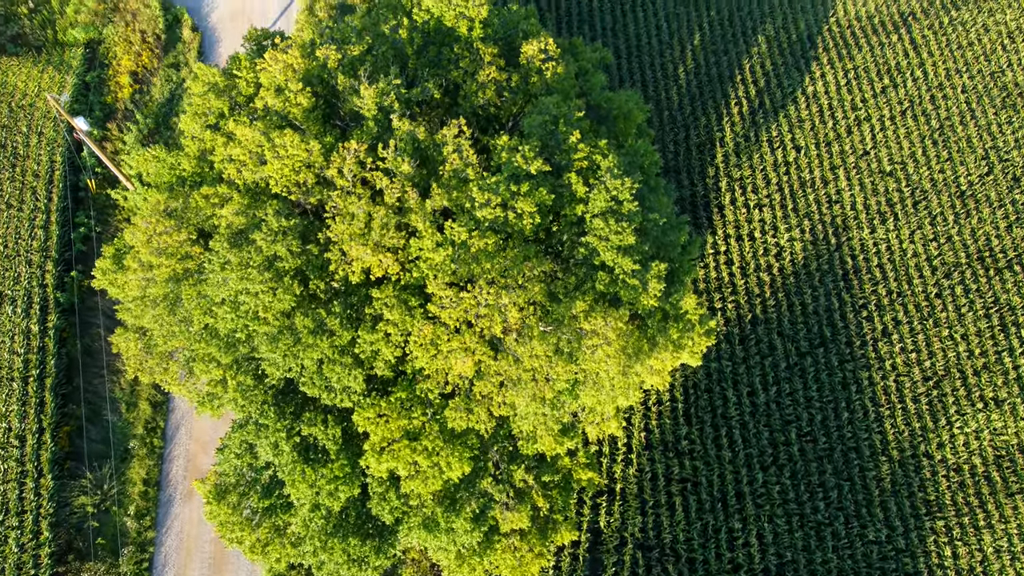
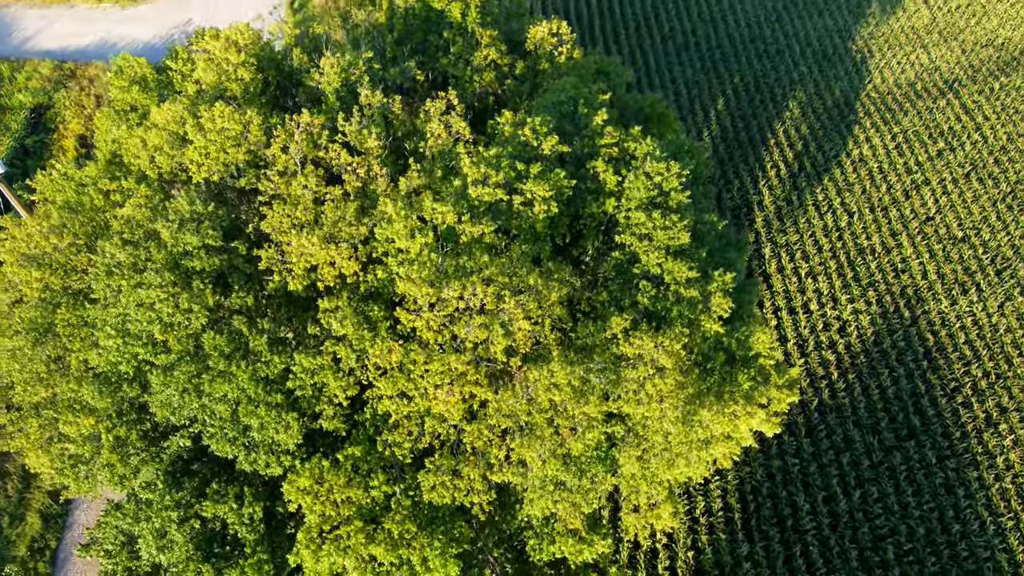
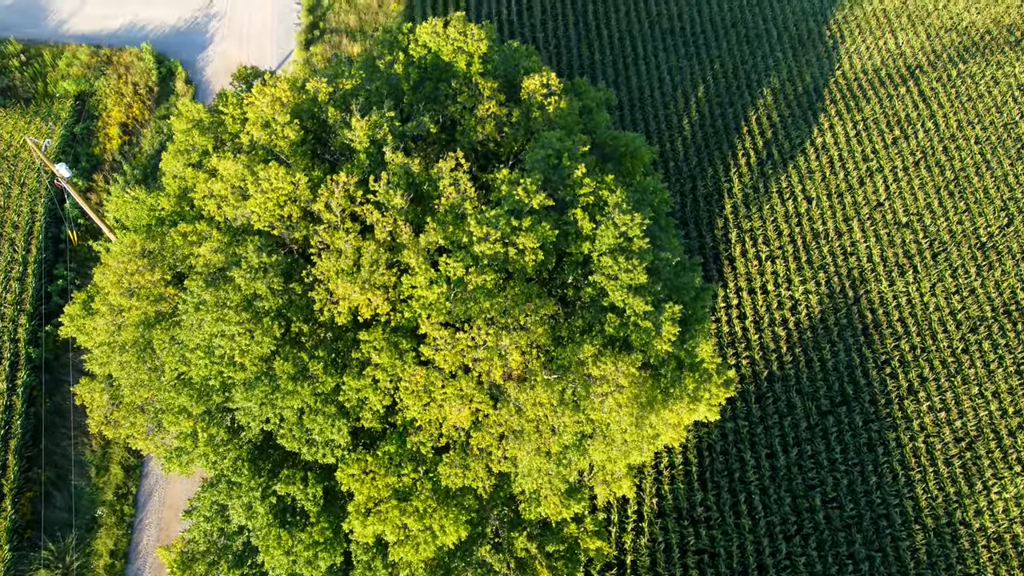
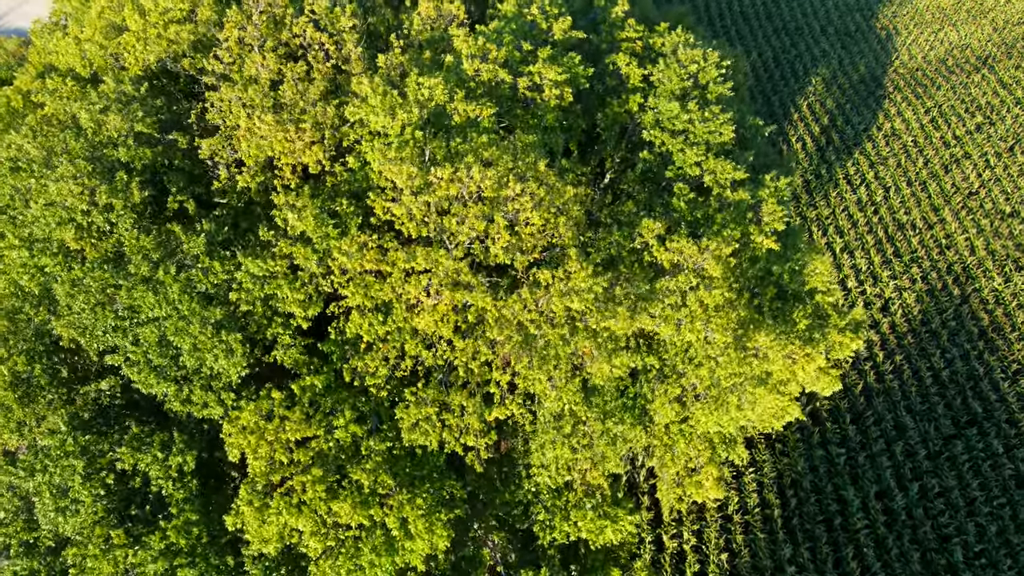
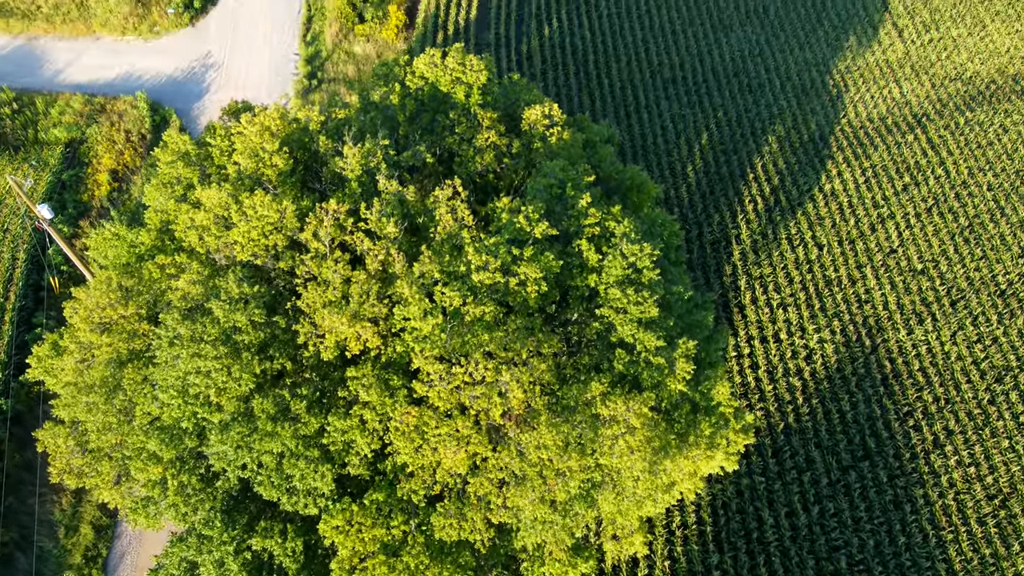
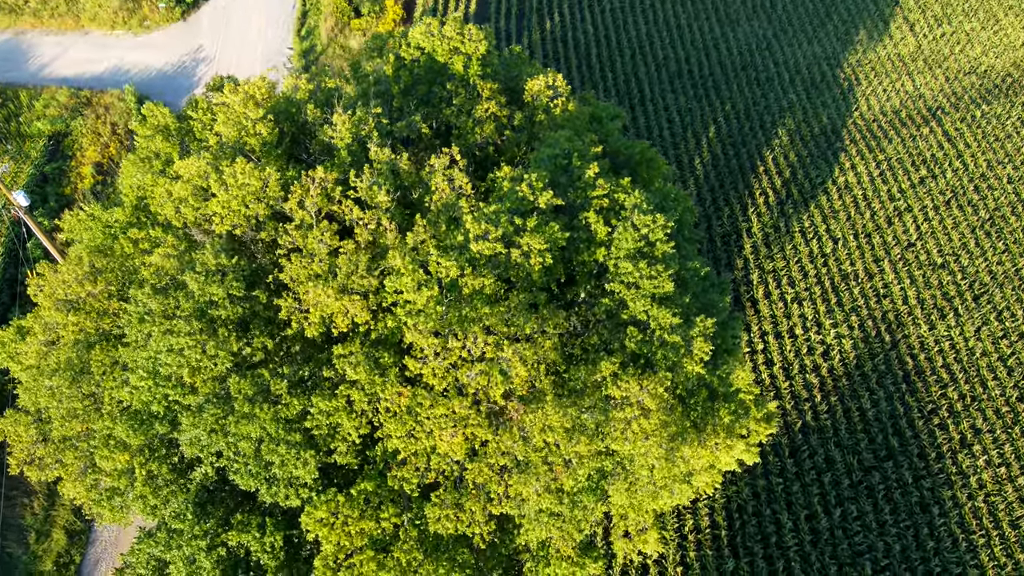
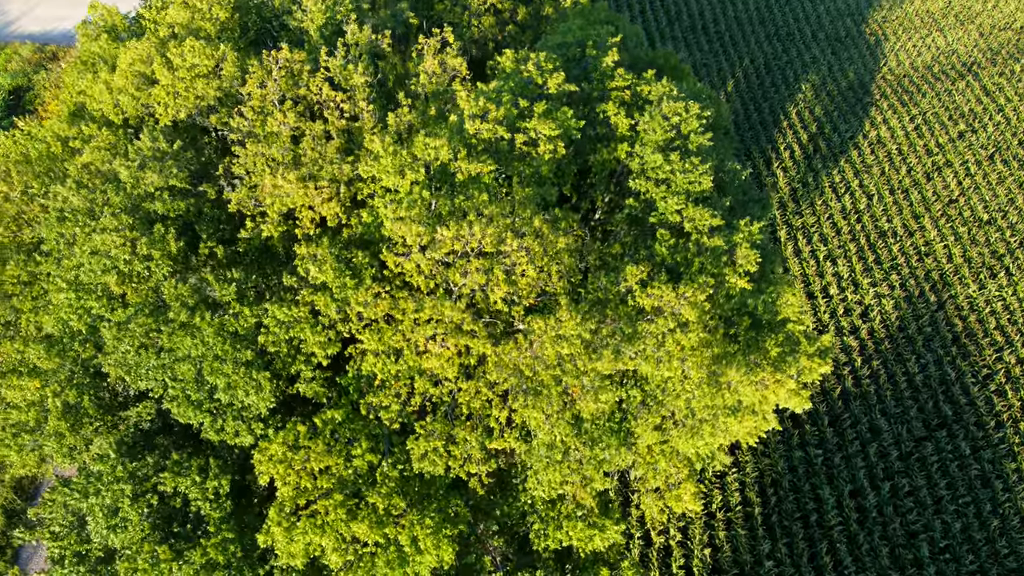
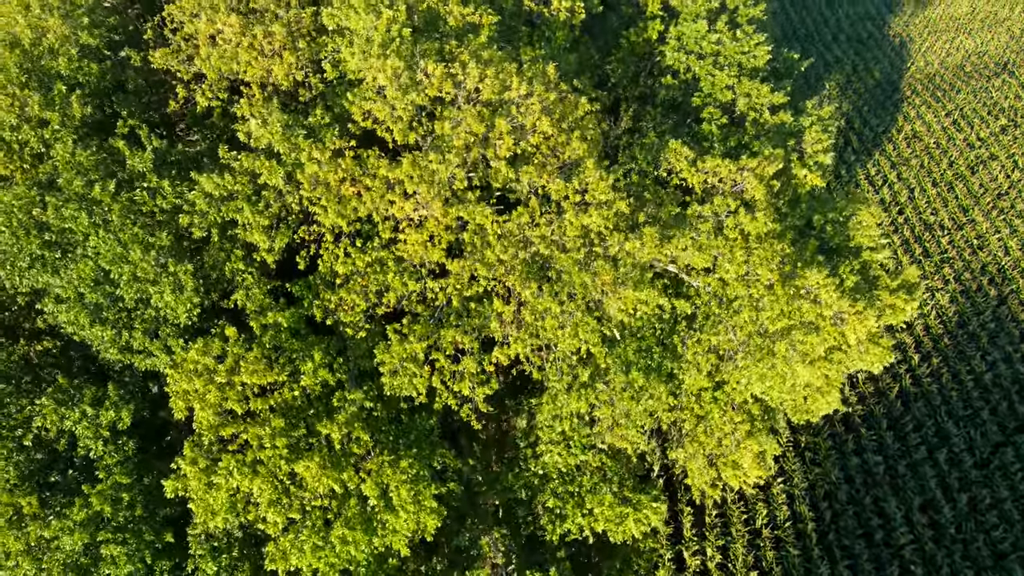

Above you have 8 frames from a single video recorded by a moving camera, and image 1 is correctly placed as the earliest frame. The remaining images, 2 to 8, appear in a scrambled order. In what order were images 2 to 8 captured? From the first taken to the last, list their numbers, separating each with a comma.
3, 5, 6, 2, 7, 4, 8
